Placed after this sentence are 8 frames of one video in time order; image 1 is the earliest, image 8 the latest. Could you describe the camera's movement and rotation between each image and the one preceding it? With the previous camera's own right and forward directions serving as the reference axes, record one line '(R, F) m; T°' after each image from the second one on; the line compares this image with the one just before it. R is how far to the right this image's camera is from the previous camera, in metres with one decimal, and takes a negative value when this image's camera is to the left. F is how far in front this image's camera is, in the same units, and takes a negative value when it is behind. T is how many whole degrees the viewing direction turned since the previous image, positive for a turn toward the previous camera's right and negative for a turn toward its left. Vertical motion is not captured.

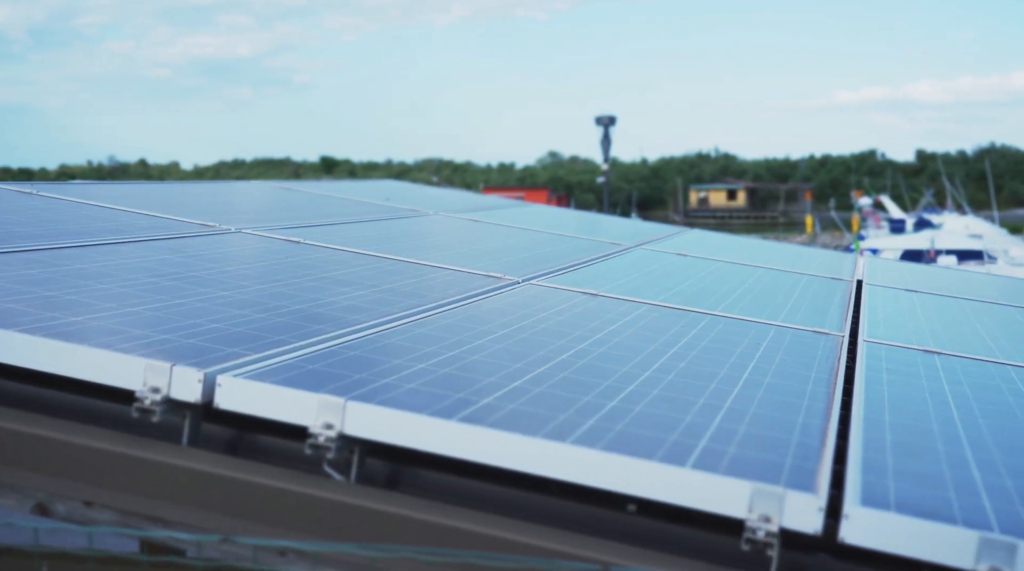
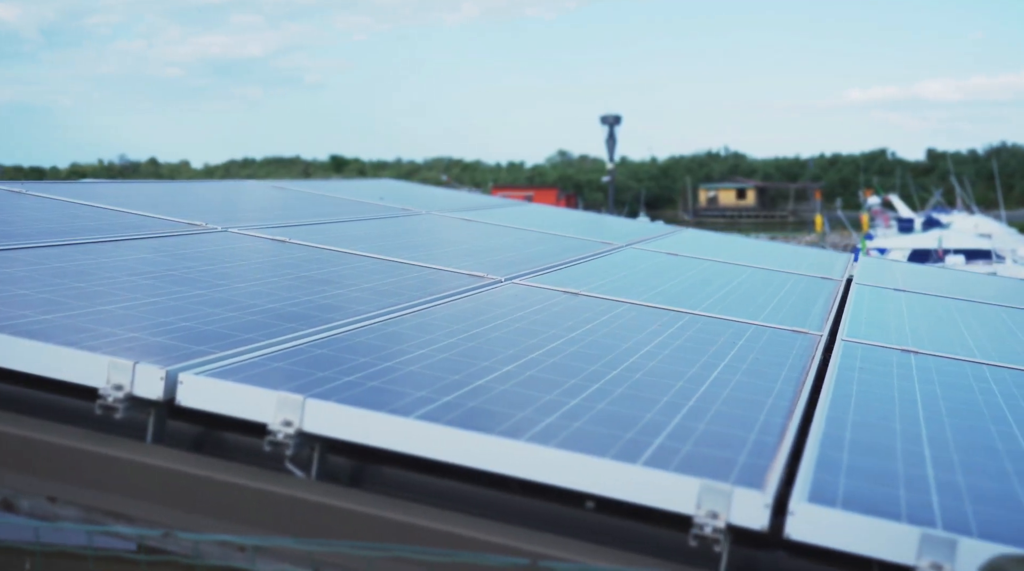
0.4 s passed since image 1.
(+0.2, 0.0) m; 0°
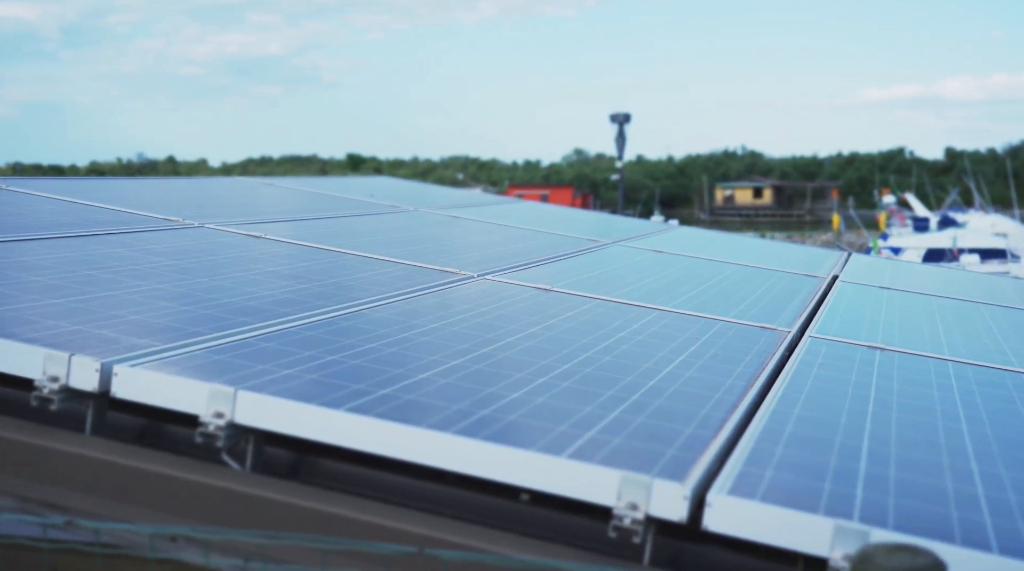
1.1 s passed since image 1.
(+0.3, 0.0) m; 0°
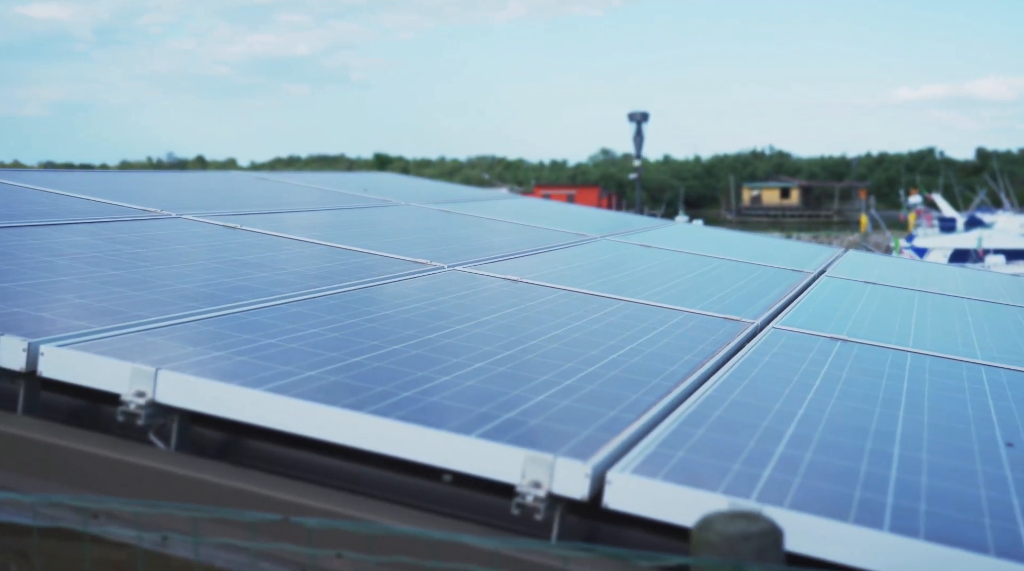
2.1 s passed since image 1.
(+0.3, 0.0) m; -1°
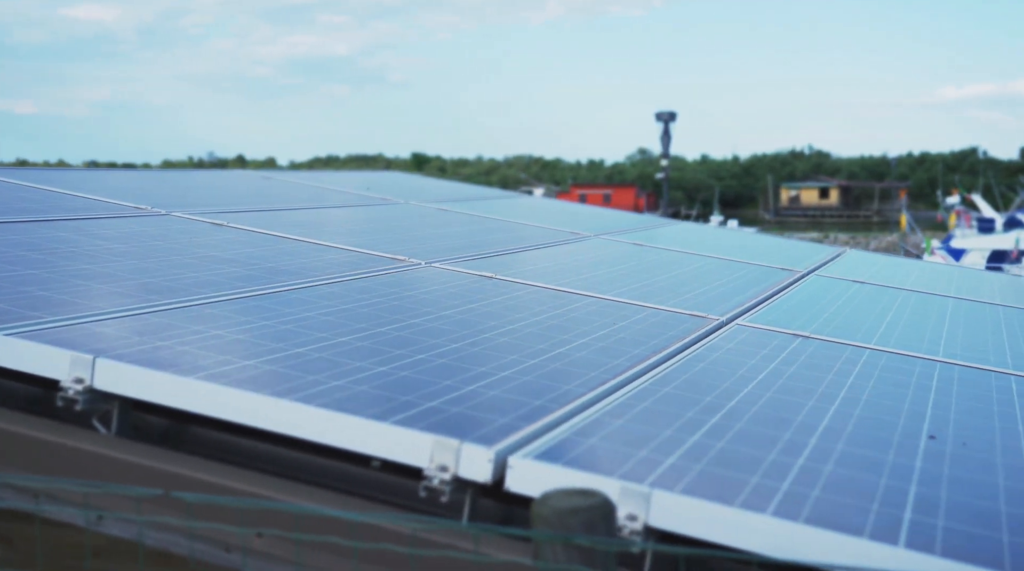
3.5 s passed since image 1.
(+0.4, -0.1) m; -1°
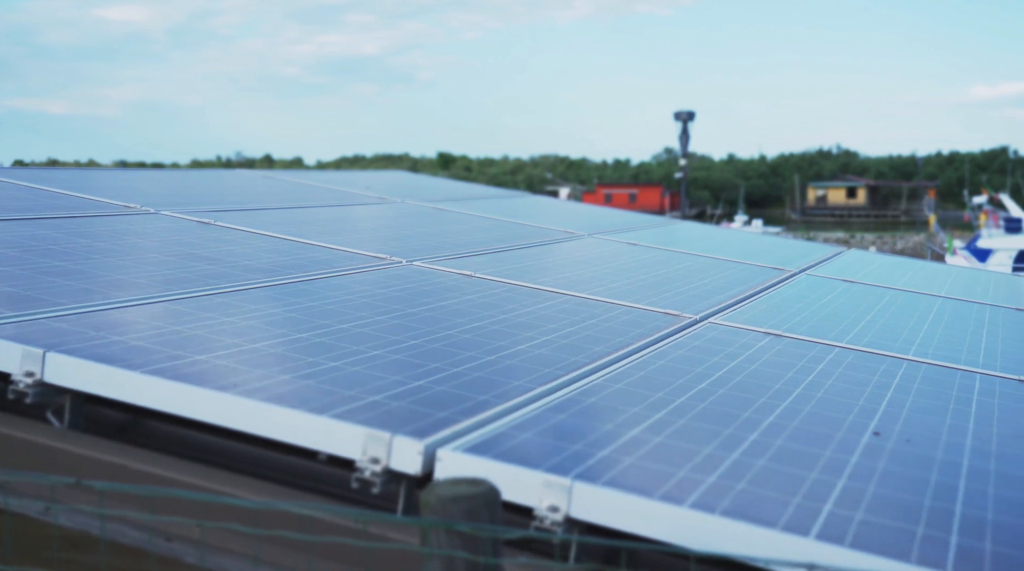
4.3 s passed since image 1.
(+0.3, -0.1) m; -1°
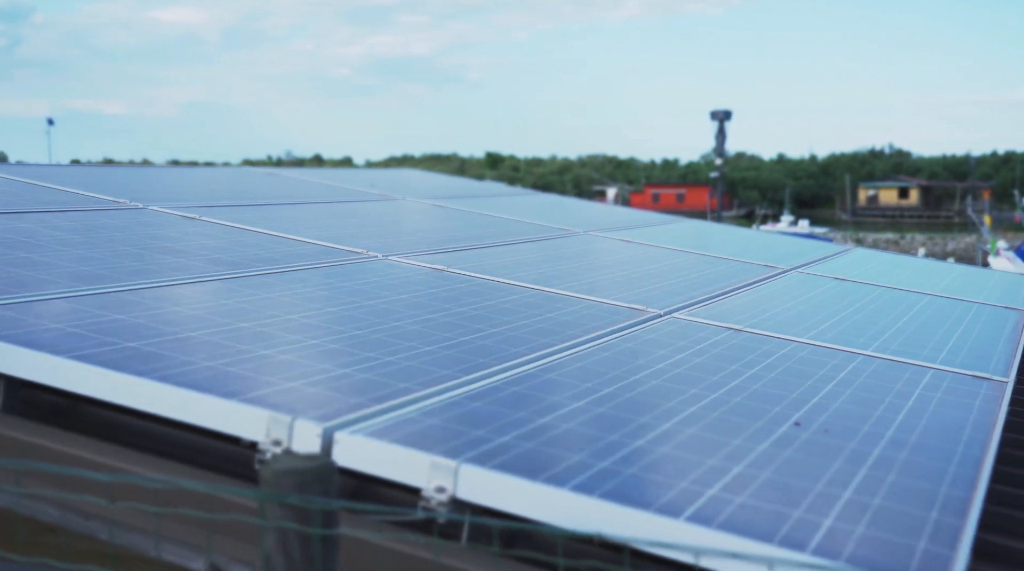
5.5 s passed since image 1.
(+0.5, -0.1) m; -2°
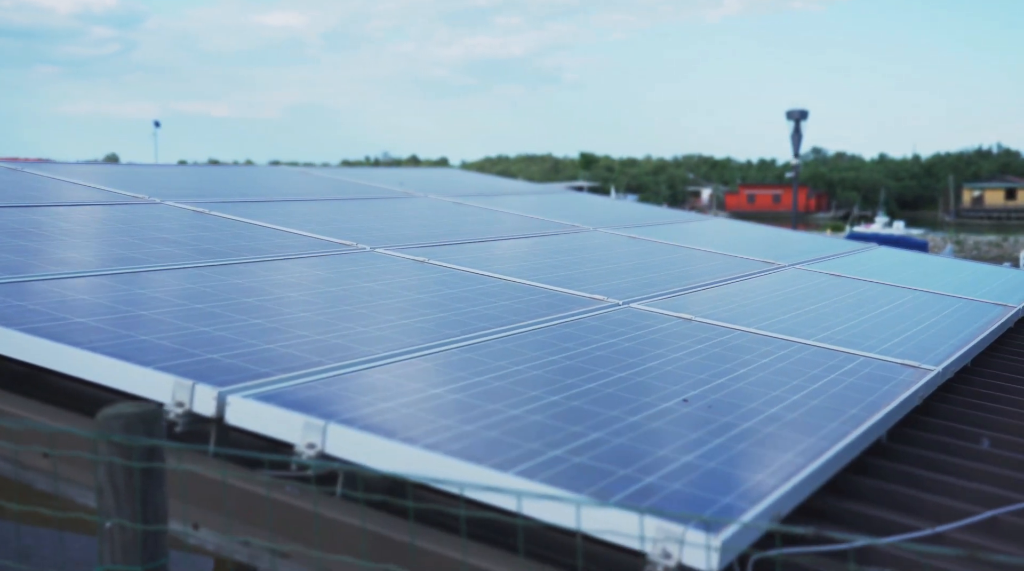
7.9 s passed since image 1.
(+0.8, -0.4) m; -4°
